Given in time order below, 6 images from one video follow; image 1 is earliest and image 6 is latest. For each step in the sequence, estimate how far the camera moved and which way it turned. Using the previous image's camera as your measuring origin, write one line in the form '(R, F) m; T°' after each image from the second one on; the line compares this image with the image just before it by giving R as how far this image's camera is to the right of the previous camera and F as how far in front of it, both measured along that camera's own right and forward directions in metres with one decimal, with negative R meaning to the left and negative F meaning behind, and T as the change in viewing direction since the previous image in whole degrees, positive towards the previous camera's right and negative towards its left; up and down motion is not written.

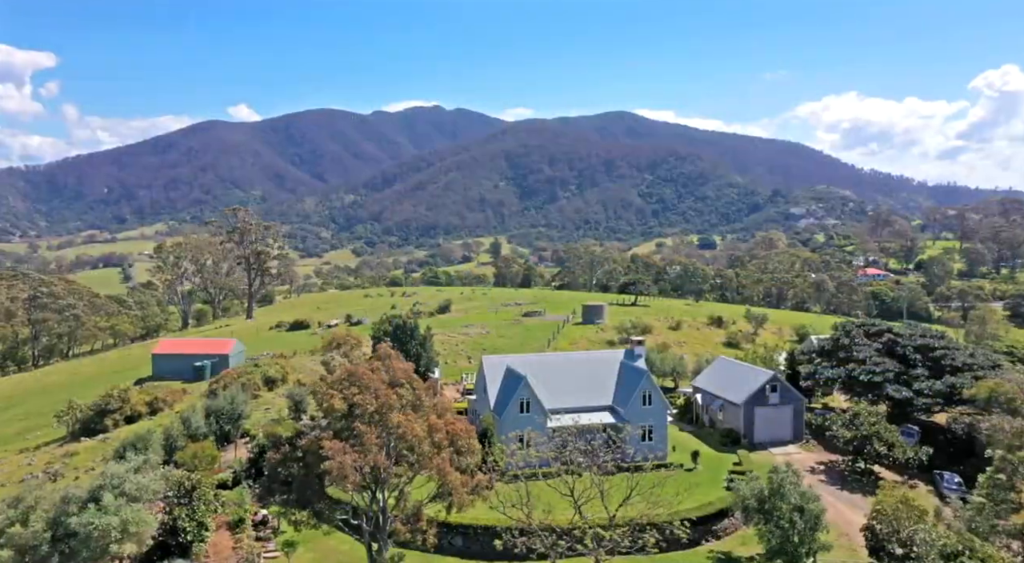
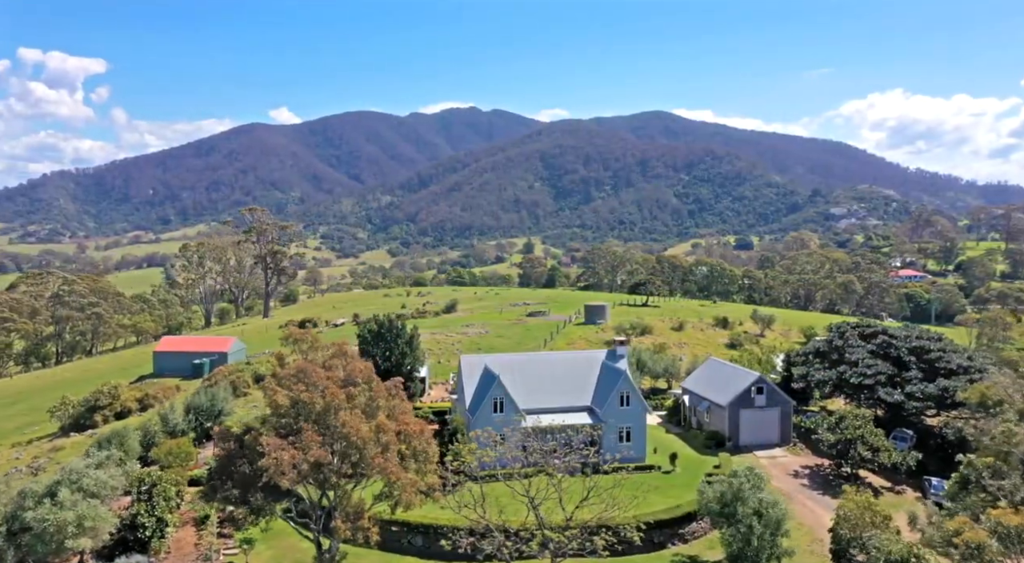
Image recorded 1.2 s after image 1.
(+3.3, +0.5) m; -2°
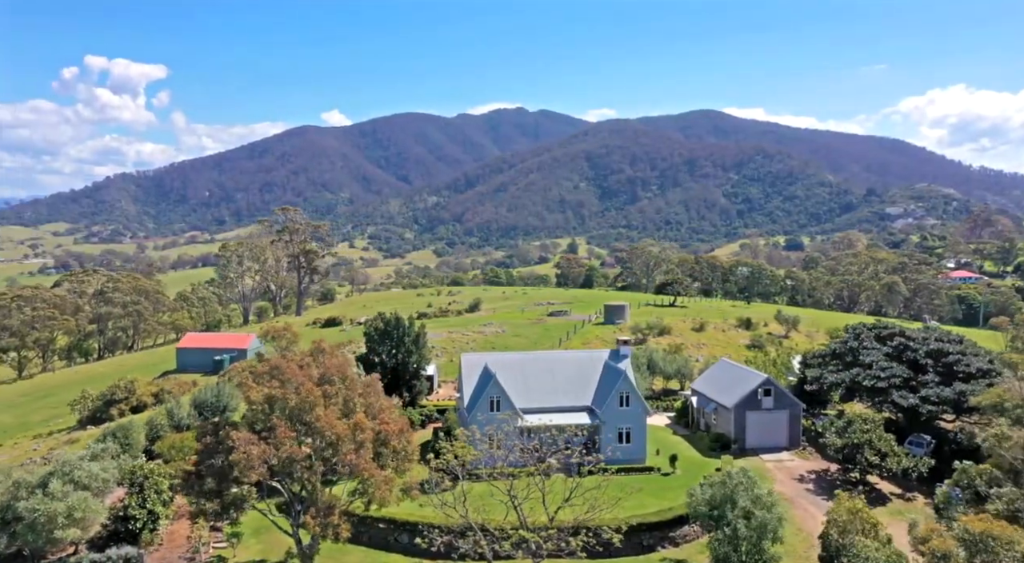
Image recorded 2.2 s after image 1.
(+2.6, +0.3) m; -3°
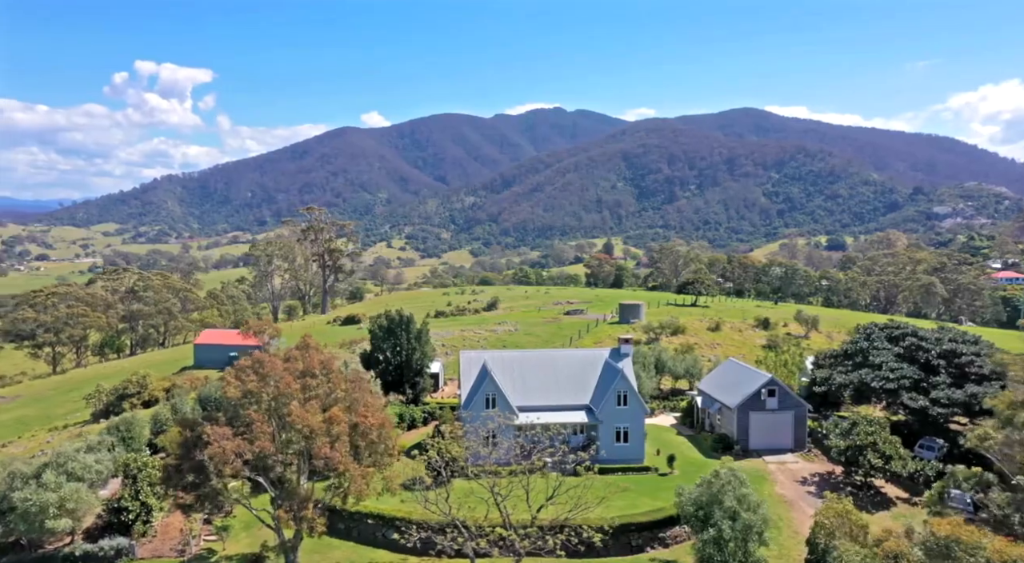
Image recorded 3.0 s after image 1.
(+2.2, +0.2) m; -2°
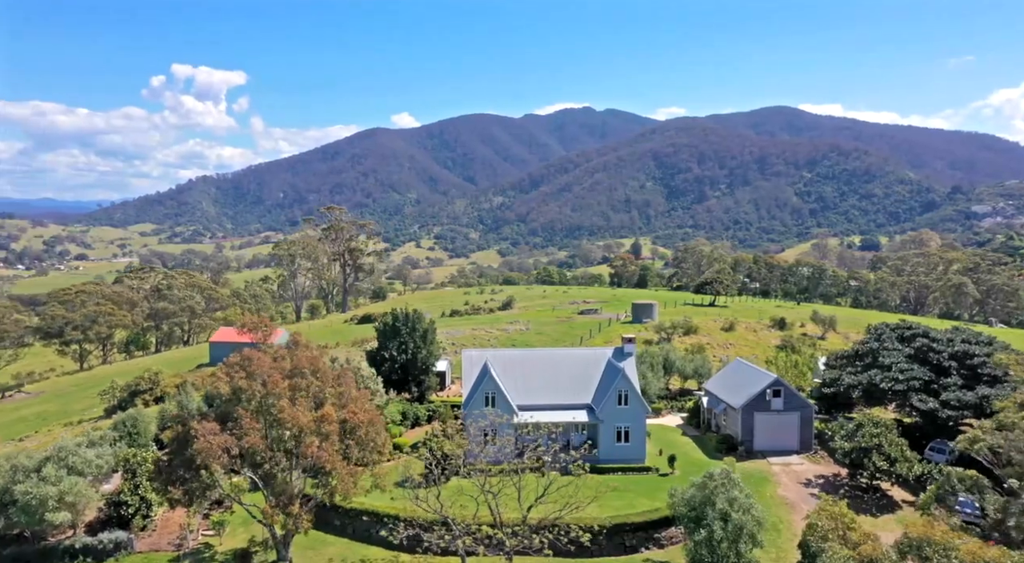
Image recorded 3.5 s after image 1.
(+1.5, +0.1) m; -2°
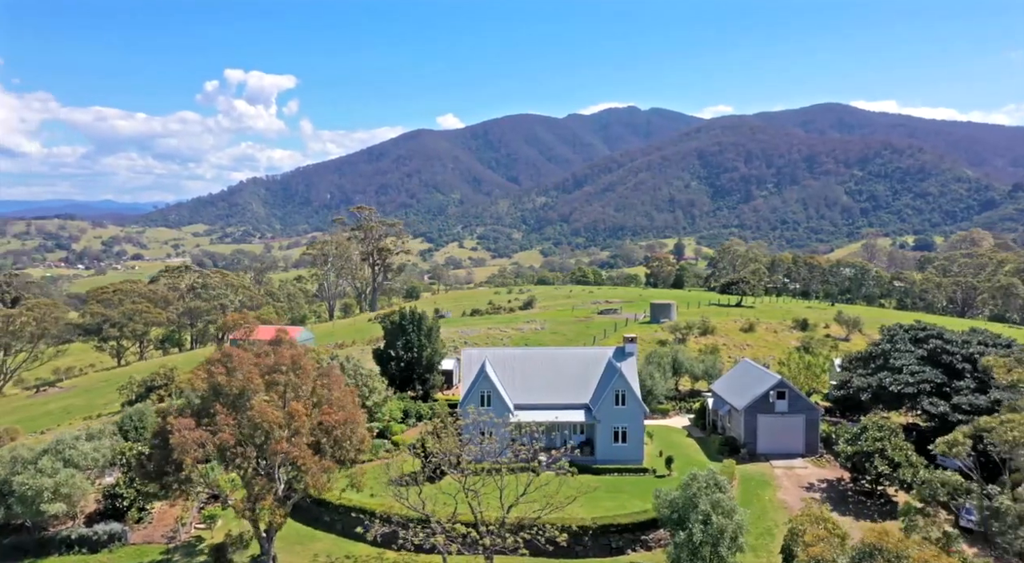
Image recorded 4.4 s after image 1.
(+2.5, +0.2) m; -3°
